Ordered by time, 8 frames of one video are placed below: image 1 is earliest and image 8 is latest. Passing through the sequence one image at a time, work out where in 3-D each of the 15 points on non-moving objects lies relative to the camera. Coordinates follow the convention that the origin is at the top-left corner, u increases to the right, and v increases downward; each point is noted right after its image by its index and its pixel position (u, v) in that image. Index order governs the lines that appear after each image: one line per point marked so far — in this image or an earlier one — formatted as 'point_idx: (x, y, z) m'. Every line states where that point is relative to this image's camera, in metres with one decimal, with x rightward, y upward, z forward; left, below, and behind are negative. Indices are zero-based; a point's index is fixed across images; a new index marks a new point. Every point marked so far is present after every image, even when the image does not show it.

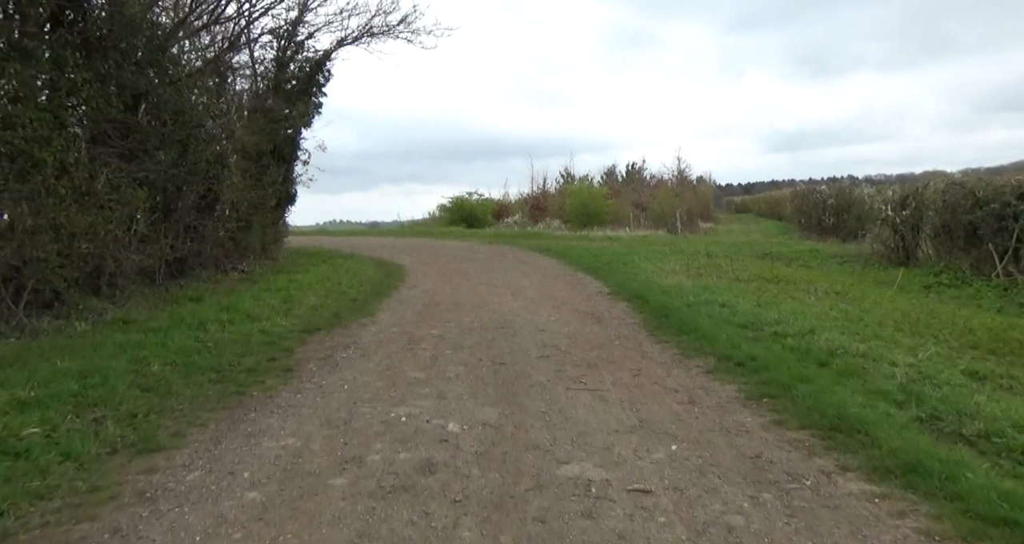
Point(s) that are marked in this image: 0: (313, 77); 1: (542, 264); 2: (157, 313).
0: (-5.5, +5.4, +19.4) m
1: (+0.8, +0.2, +19.1) m
2: (-4.7, -0.5, +9.3) m
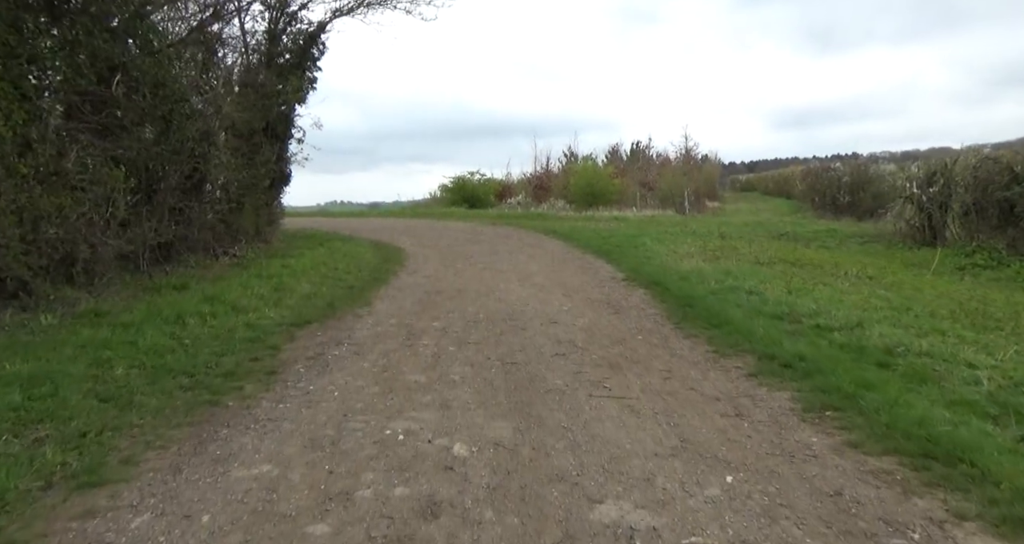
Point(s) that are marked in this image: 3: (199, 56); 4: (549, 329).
0: (-5.4, +5.8, +18.4) m
1: (+1.0, +0.6, +18.3) m
2: (-4.6, -0.4, +8.5) m
3: (-5.9, +4.1, +13.2) m
4: (+0.4, -0.6, +7.7) m
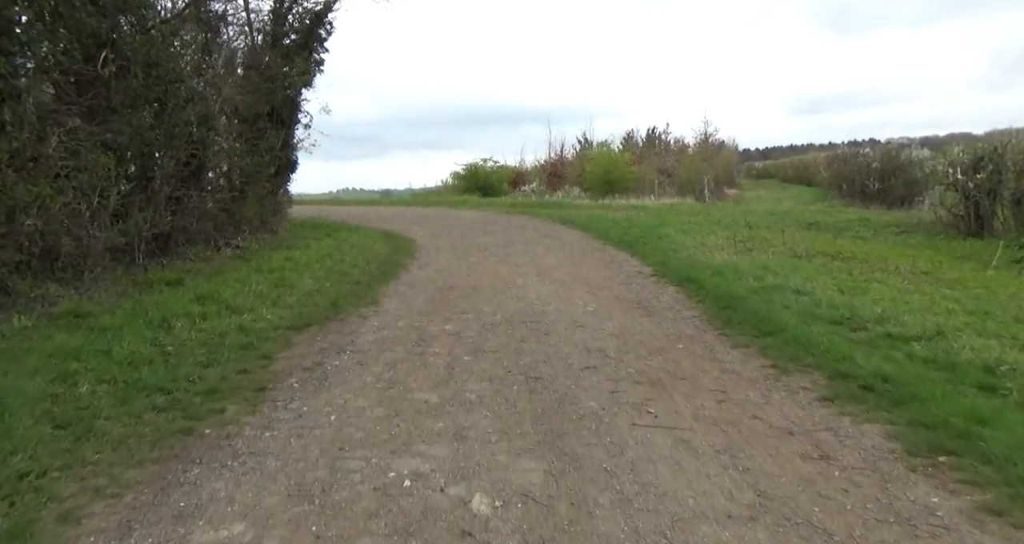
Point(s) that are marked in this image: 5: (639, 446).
0: (-5.0, +6.0, +17.6) m
1: (+1.4, +0.8, +17.4) m
2: (-4.4, -0.4, +7.8) m
3: (-5.6, +4.2, +12.4) m
4: (+0.6, -0.6, +6.8) m
5: (+0.7, -1.0, +4.0) m
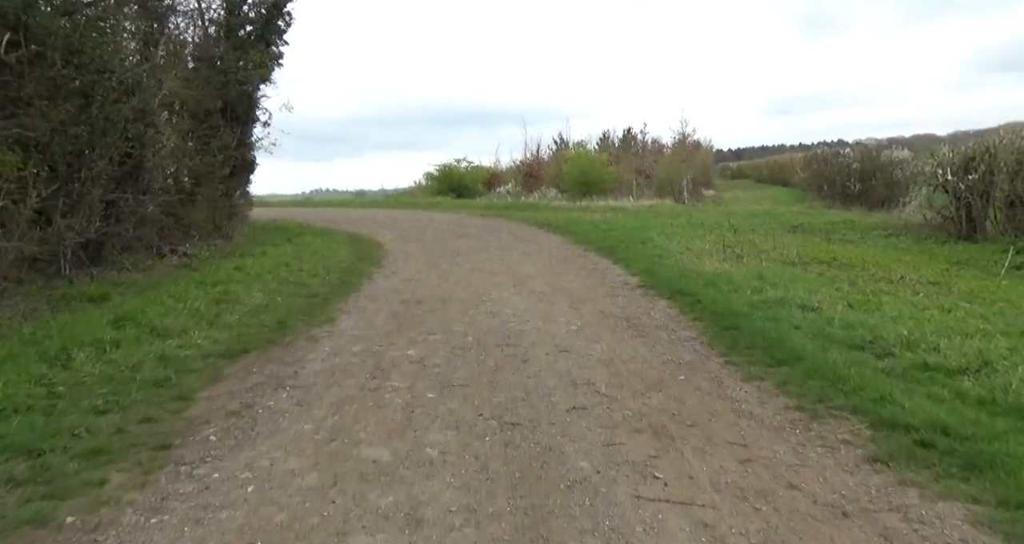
0: (-5.6, +5.9, +16.4) m
1: (+0.8, +0.7, +16.4) m
2: (-4.6, -0.5, +6.6) m
3: (-6.0, +4.0, +11.2) m
4: (+0.4, -0.8, +5.9) m
5: (+0.6, -1.1, +3.0) m
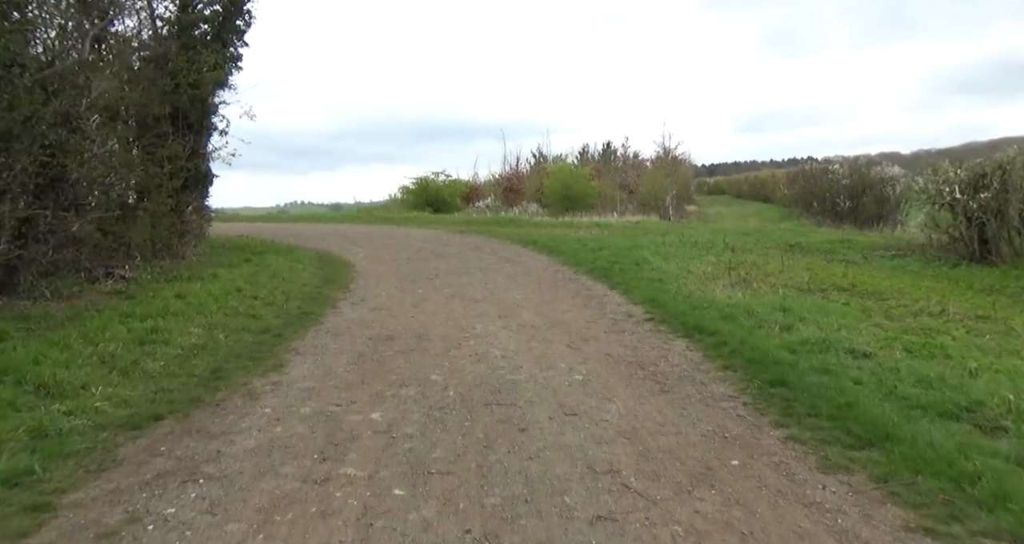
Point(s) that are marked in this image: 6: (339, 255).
0: (-6.0, +5.4, +15.0) m
1: (+0.4, +0.2, +15.1) m
2: (-4.7, -0.8, +5.1) m
3: (-6.2, +3.6, +9.7) m
4: (+0.4, -1.1, +4.5) m
5: (+0.6, -1.3, +1.6) m
6: (-4.5, +0.4, +18.3) m
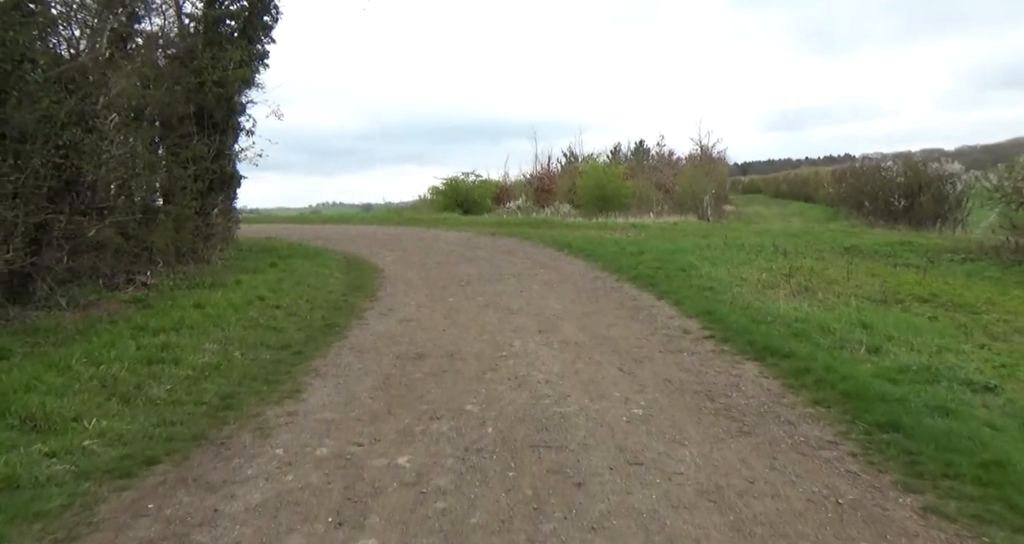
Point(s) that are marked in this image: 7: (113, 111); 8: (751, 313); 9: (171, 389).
0: (-5.2, +5.3, +14.4) m
1: (+1.1, +0.1, +14.3) m
2: (-4.4, -0.9, +4.5) m
3: (-5.7, +3.5, +9.2) m
4: (+0.7, -1.2, +3.7) m
5: (+0.8, -1.5, +0.8) m
6: (-3.7, +0.3, +17.7) m
7: (-5.6, +2.3, +9.7) m
8: (+2.9, -0.5, +8.4) m
9: (-2.8, -0.9, +5.7) m
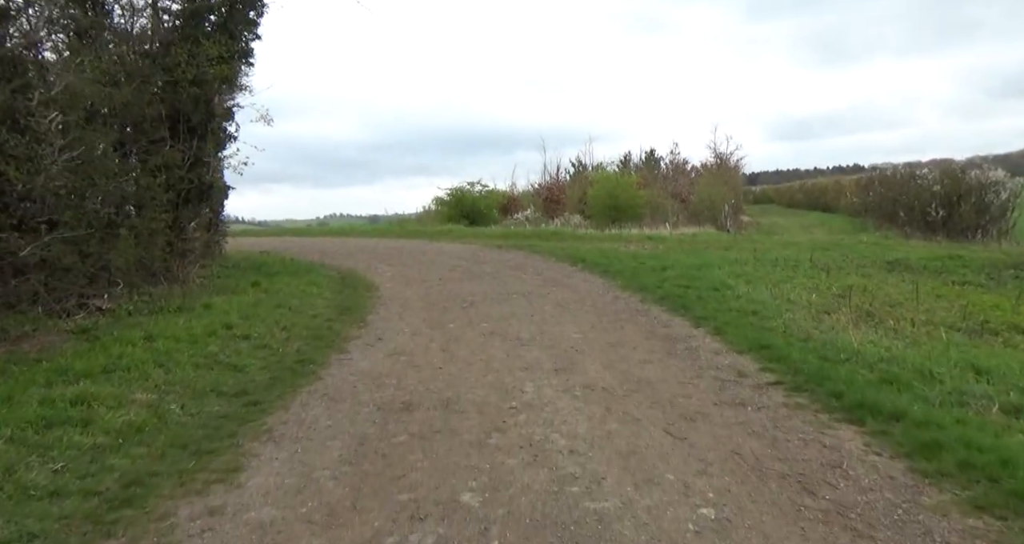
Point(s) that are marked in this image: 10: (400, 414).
0: (-5.1, +4.9, +13.0) m
1: (+1.3, -0.3, +12.7) m
2: (-4.3, -1.1, +3.0) m
3: (-5.6, +3.2, +7.7) m
4: (+0.7, -1.4, +2.1) m
5: (+0.8, -1.6, -0.8) m
6: (-3.4, -0.1, +16.2) m
7: (-5.5, +2.0, +8.3) m
8: (+3.0, -0.7, +6.9) m
9: (-2.7, -1.2, +4.2) m
10: (-0.9, -1.1, +5.8) m
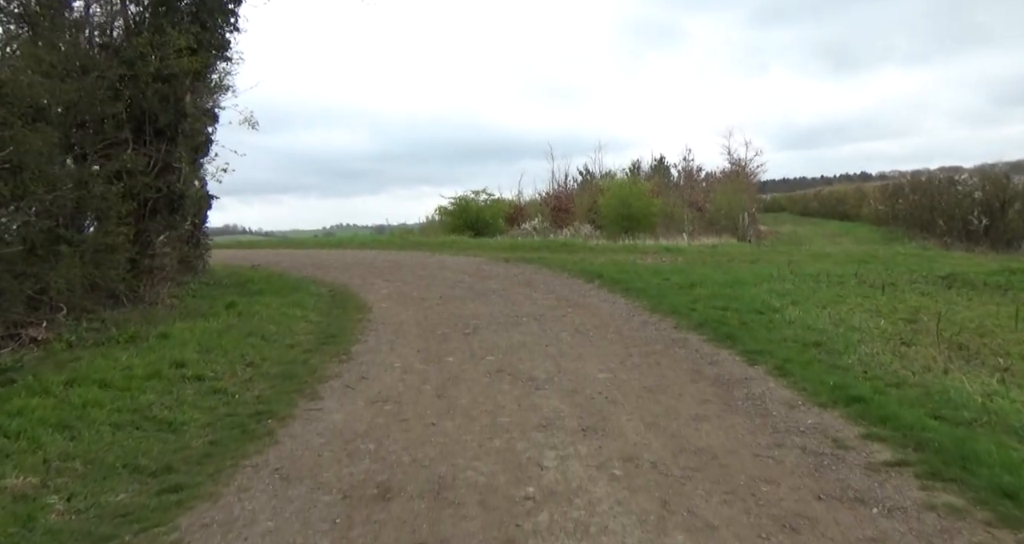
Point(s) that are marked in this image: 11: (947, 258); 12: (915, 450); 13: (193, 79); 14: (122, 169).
0: (-4.9, +4.6, +11.5) m
1: (+1.5, -0.6, +11.1) m
2: (-4.2, -1.3, +1.4) m
3: (-5.5, +3.0, +6.2) m
4: (+0.8, -1.5, +0.5) m
5: (+0.9, -1.7, -2.4) m
6: (-3.3, -0.4, +14.6) m
7: (-5.4, +1.7, +6.8) m
8: (+3.1, -1.0, +5.2) m
9: (-2.6, -1.4, +2.6) m
10: (-0.8, -1.3, +4.2) m
11: (+11.9, +0.4, +19.2) m
12: (+2.5, -1.1, +4.3) m
13: (-5.4, +3.3, +12.0) m
14: (-5.8, +1.6, +10.5) m
